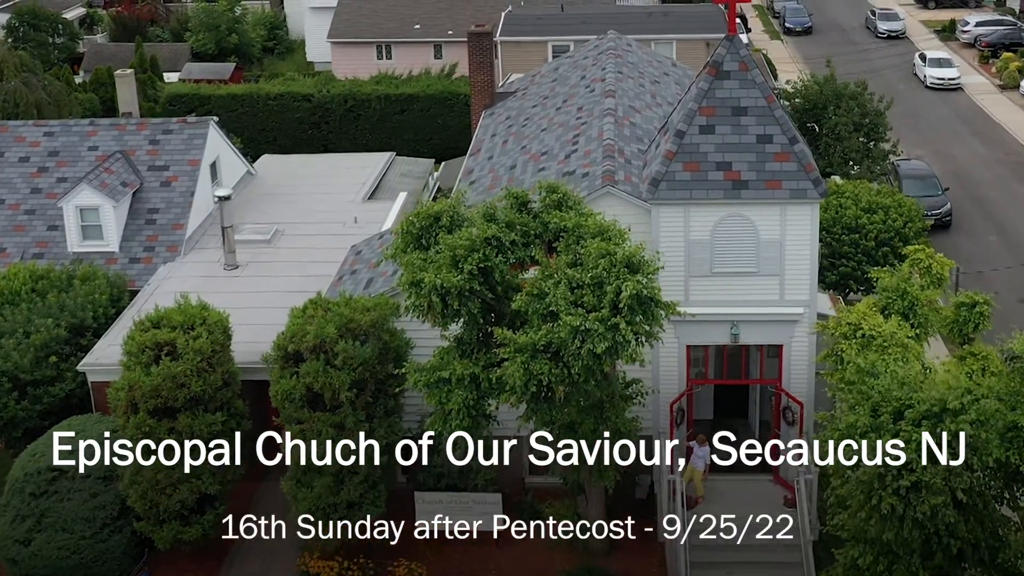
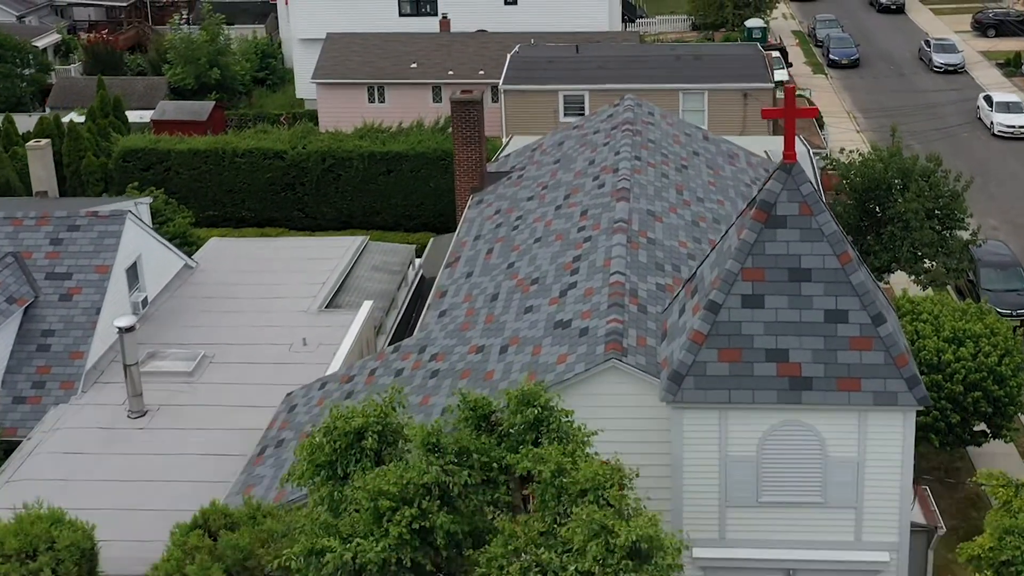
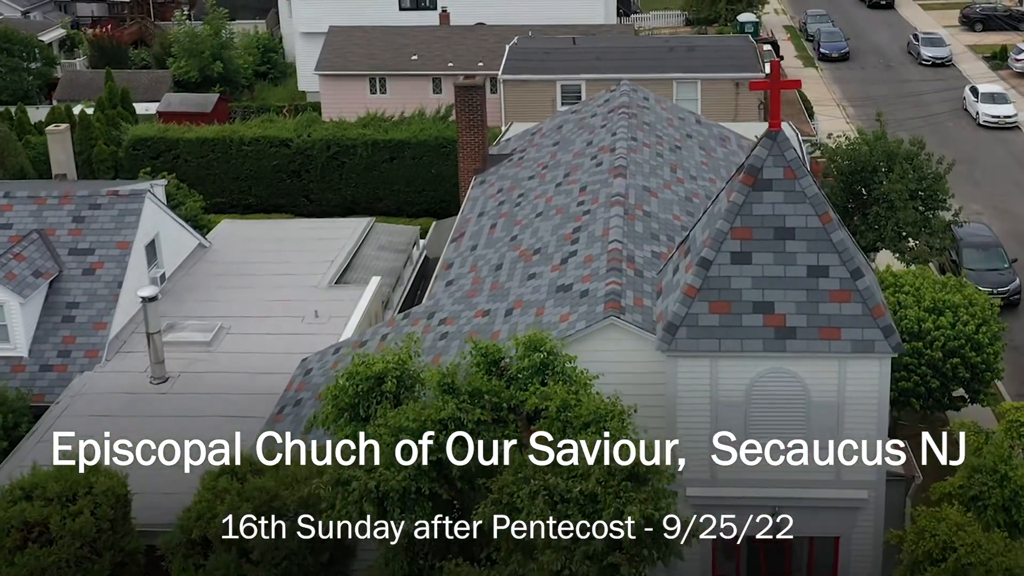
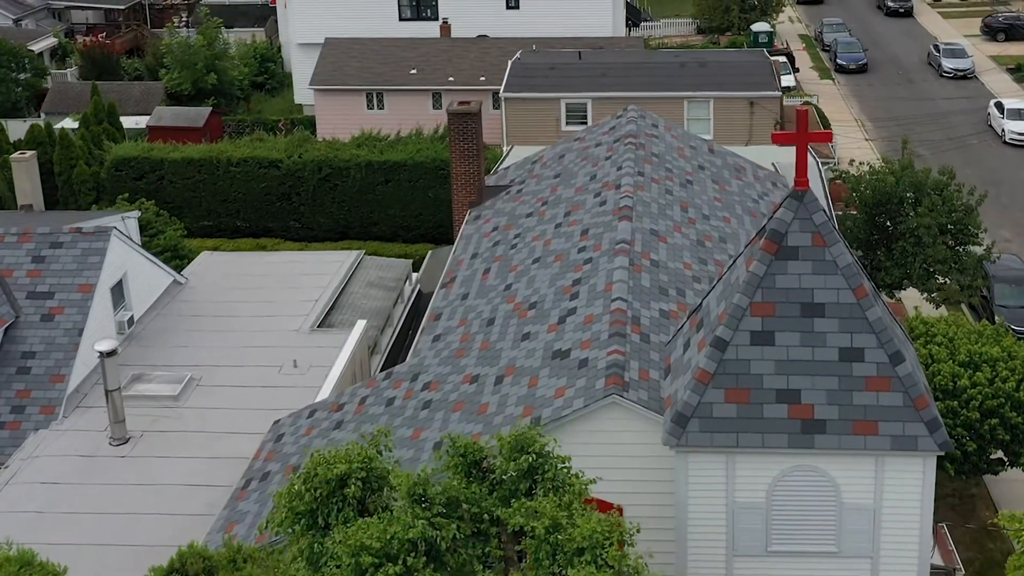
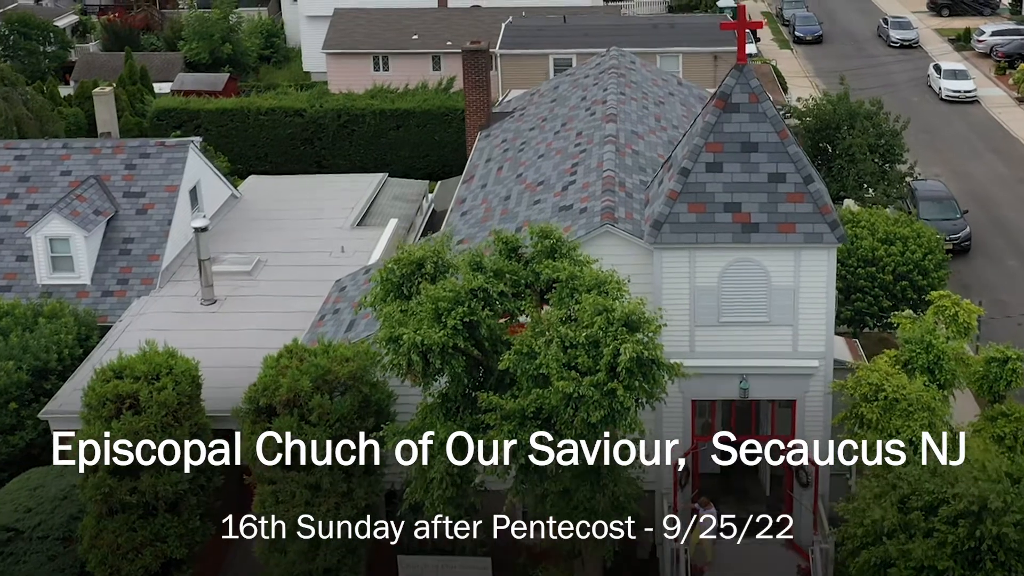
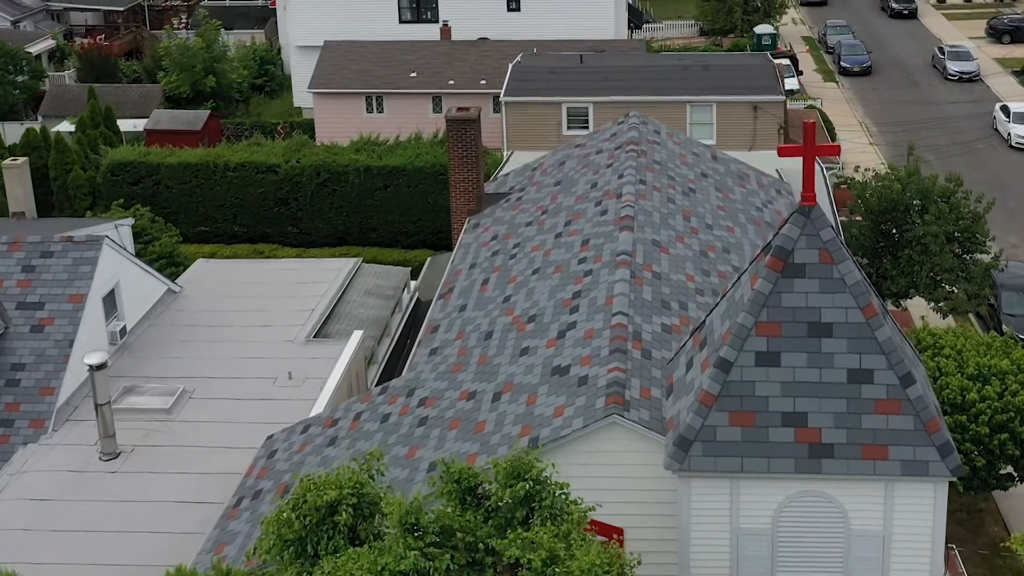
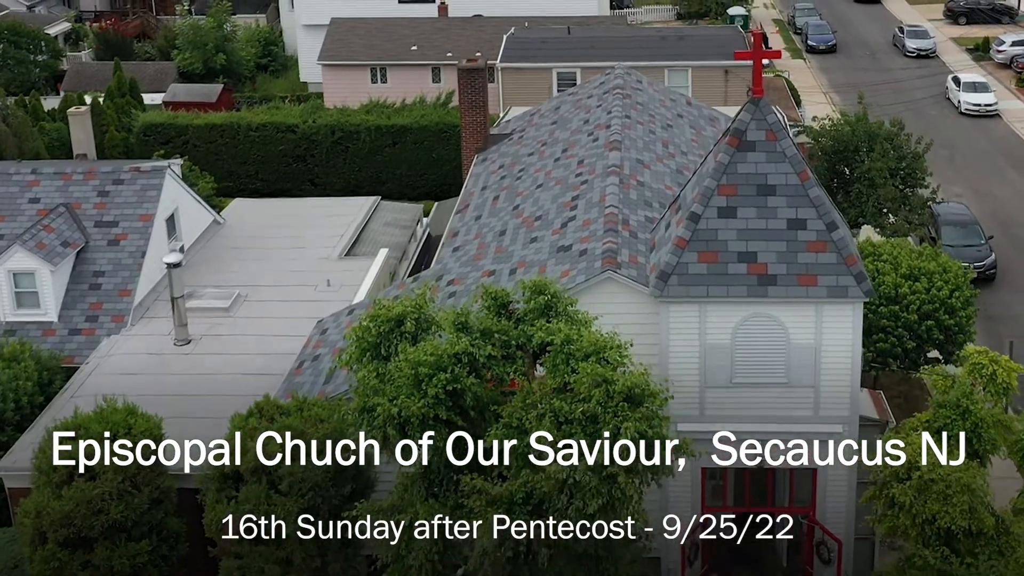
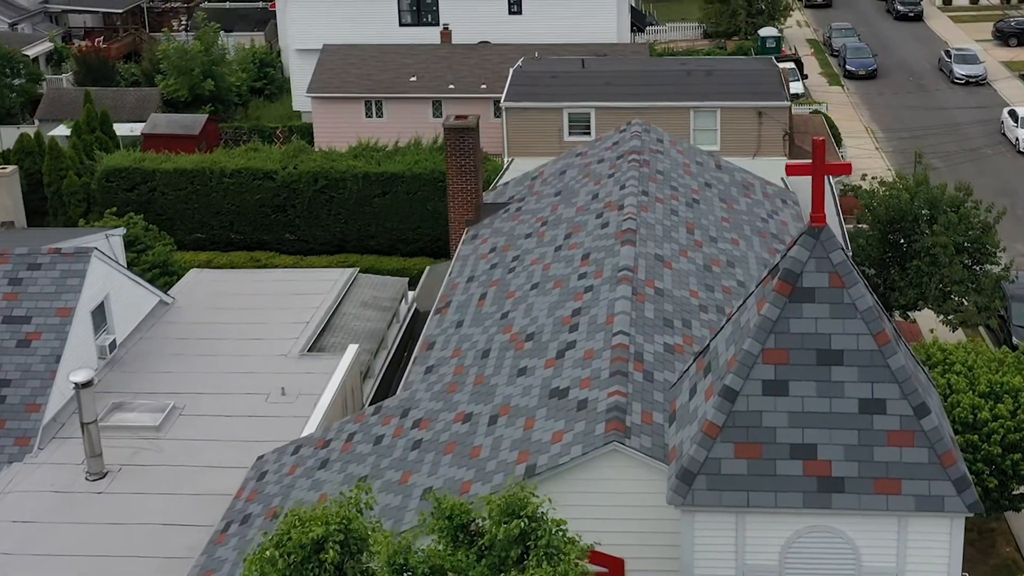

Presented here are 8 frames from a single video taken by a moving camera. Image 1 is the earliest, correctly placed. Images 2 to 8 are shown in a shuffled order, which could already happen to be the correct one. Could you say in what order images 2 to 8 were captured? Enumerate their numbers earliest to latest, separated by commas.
5, 7, 3, 2, 4, 6, 8
